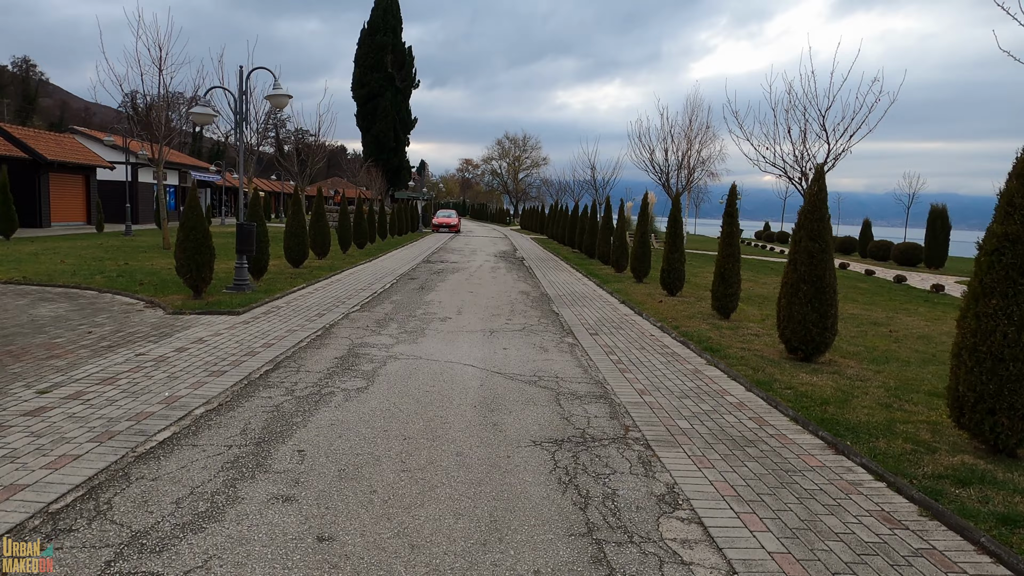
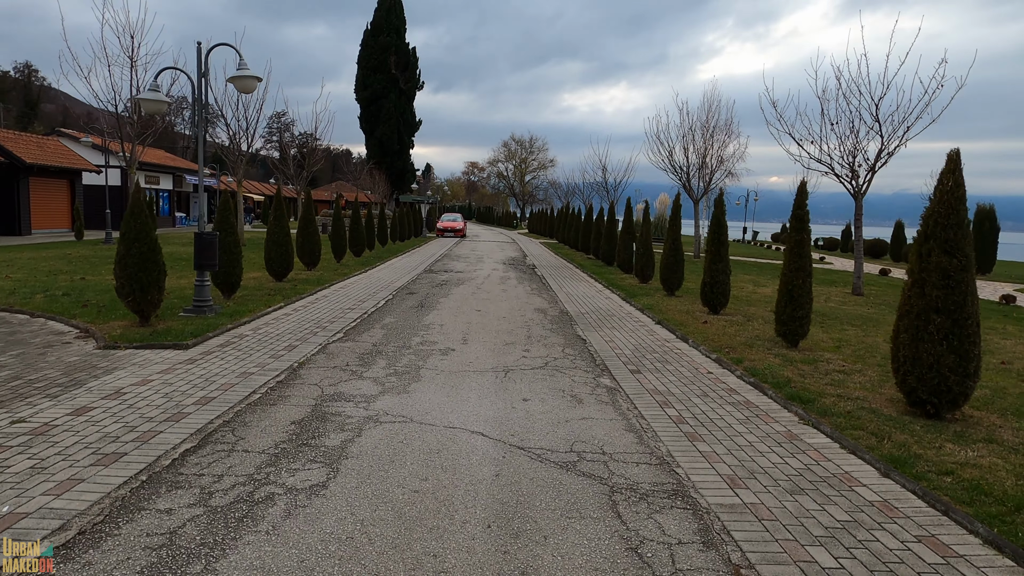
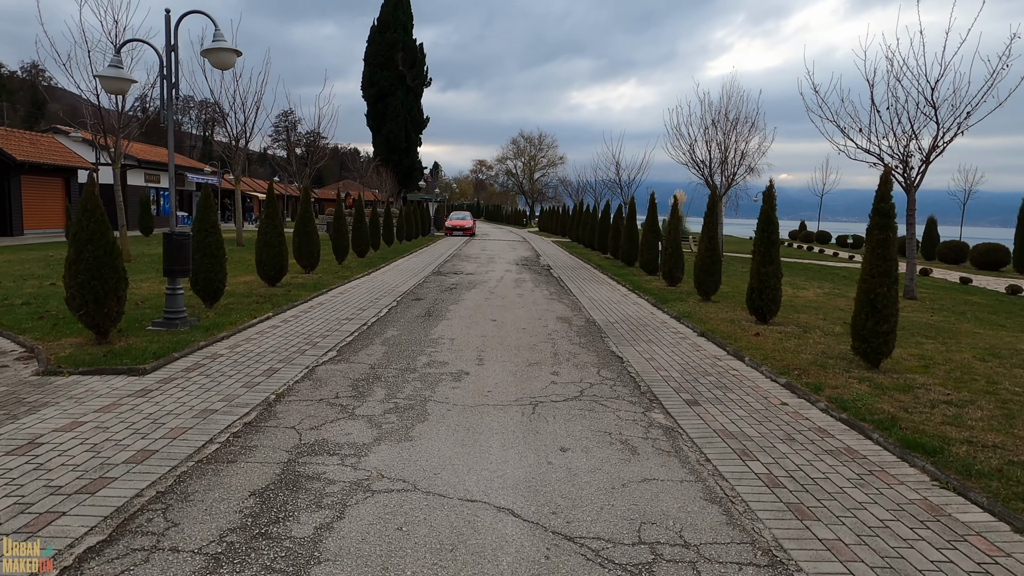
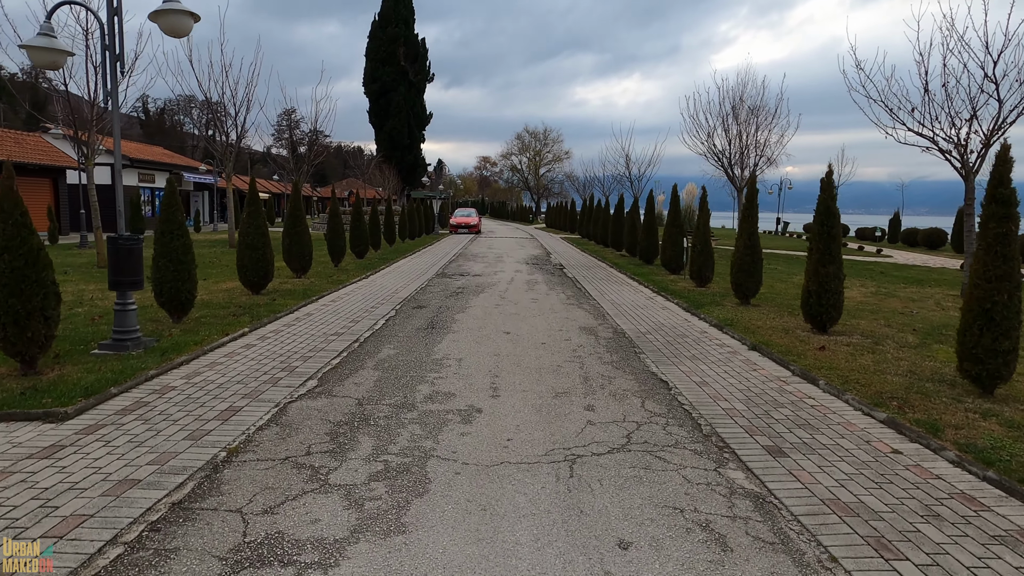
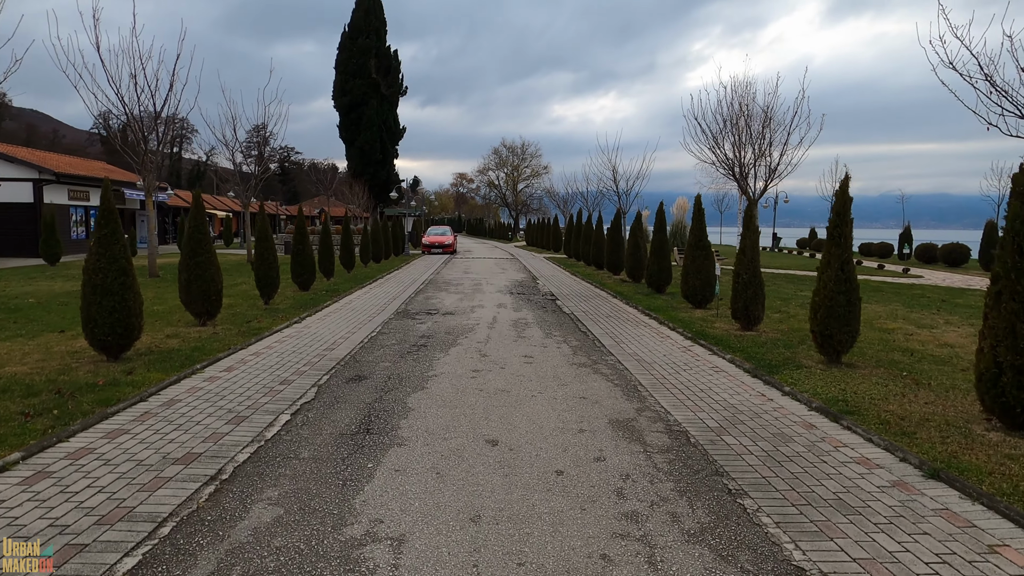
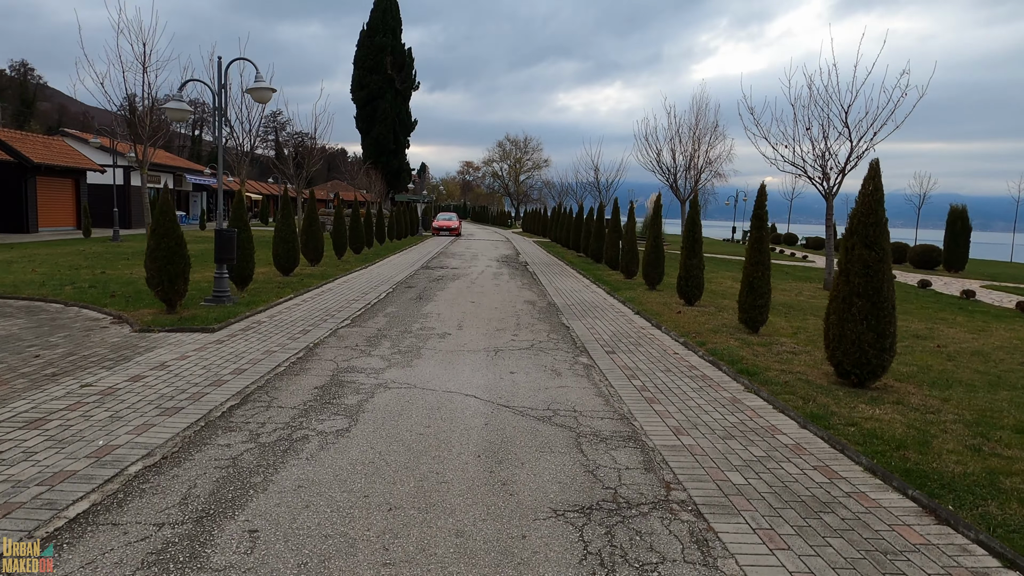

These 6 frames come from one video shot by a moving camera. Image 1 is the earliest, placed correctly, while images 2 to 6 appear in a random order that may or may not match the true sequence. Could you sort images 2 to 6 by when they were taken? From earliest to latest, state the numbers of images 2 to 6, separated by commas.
6, 2, 3, 4, 5
